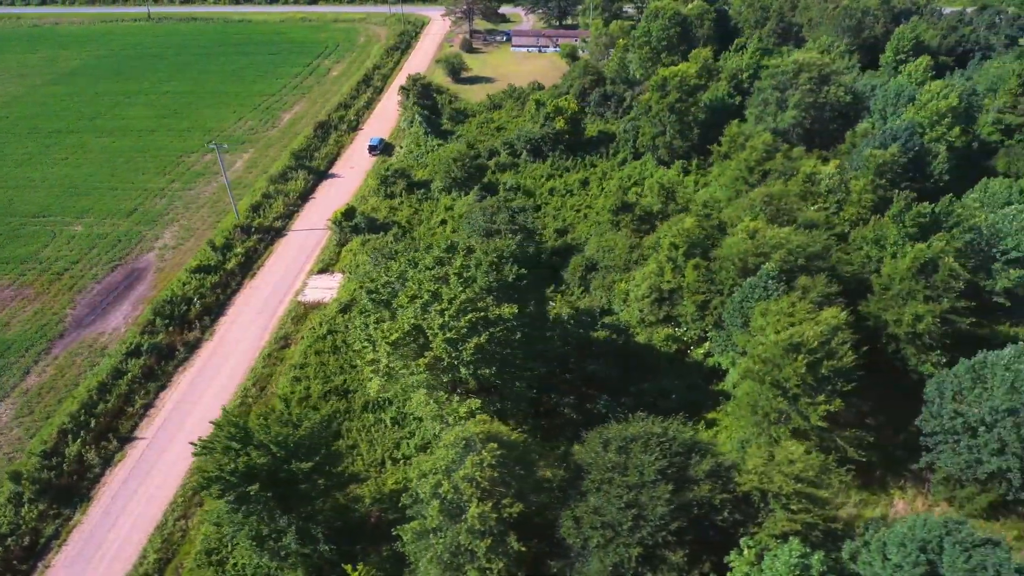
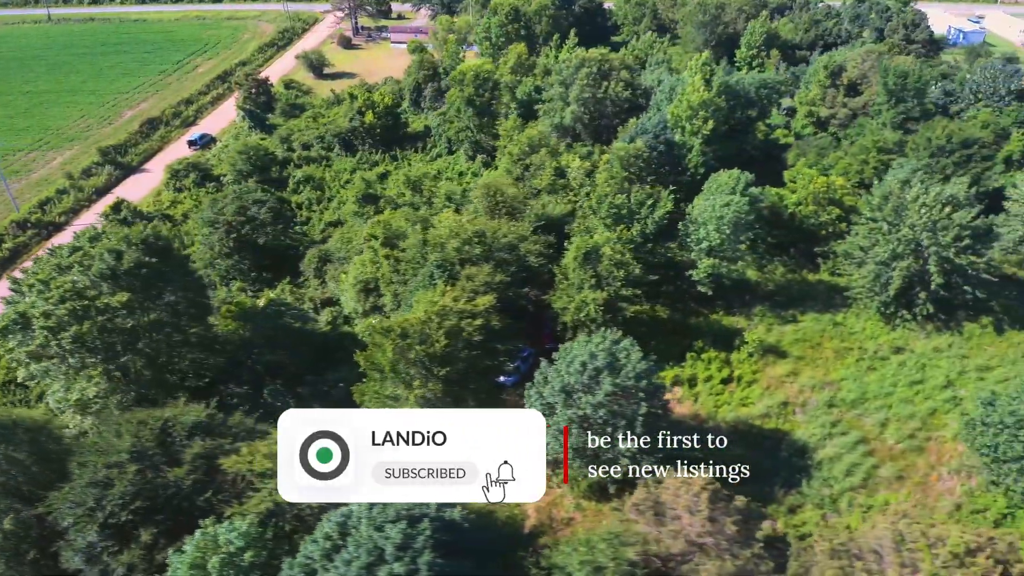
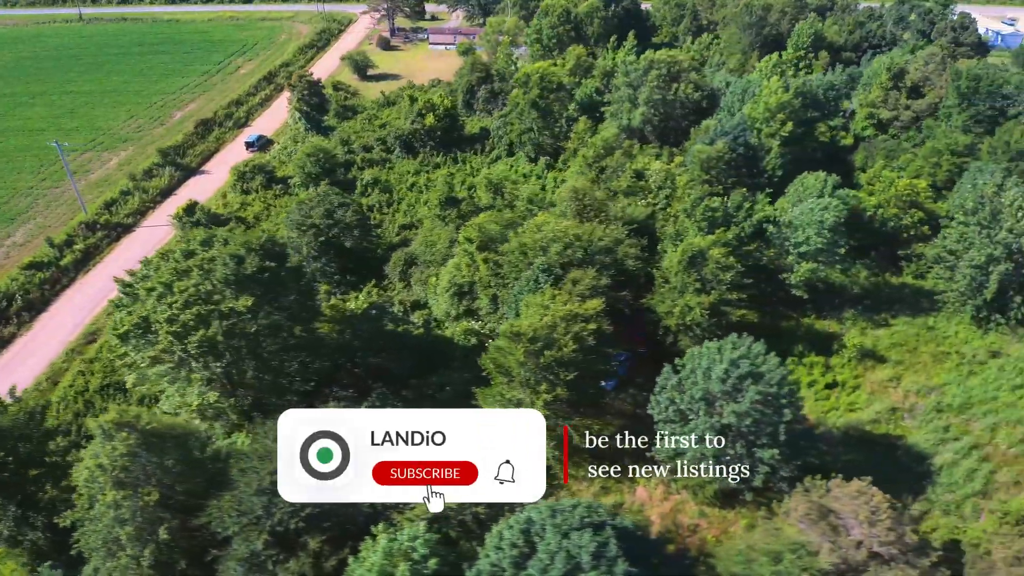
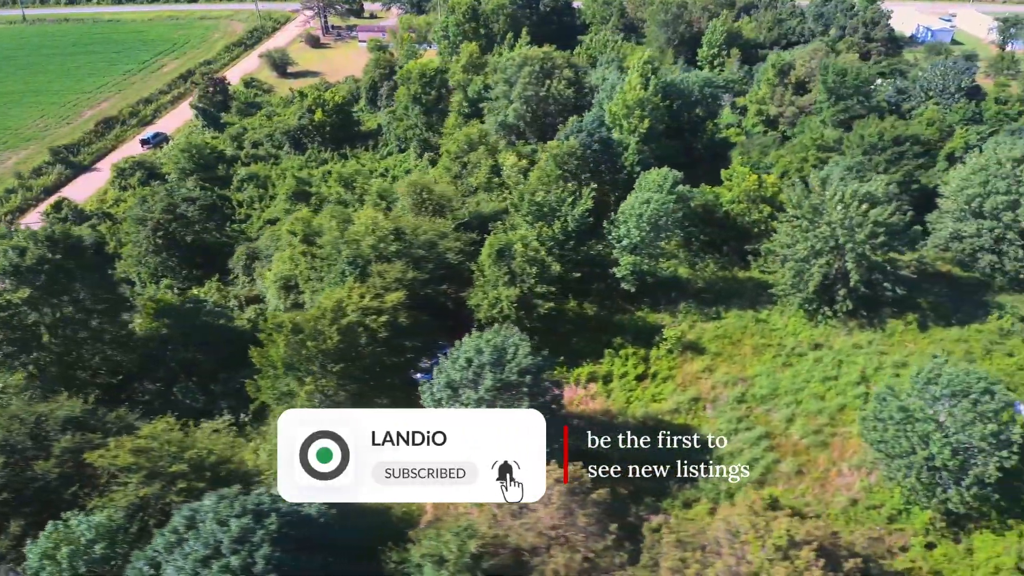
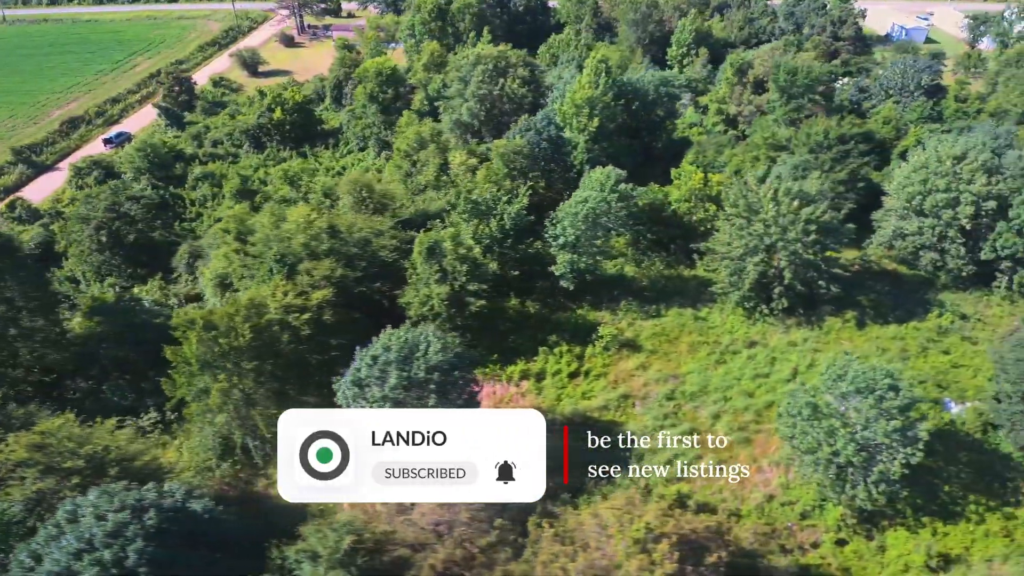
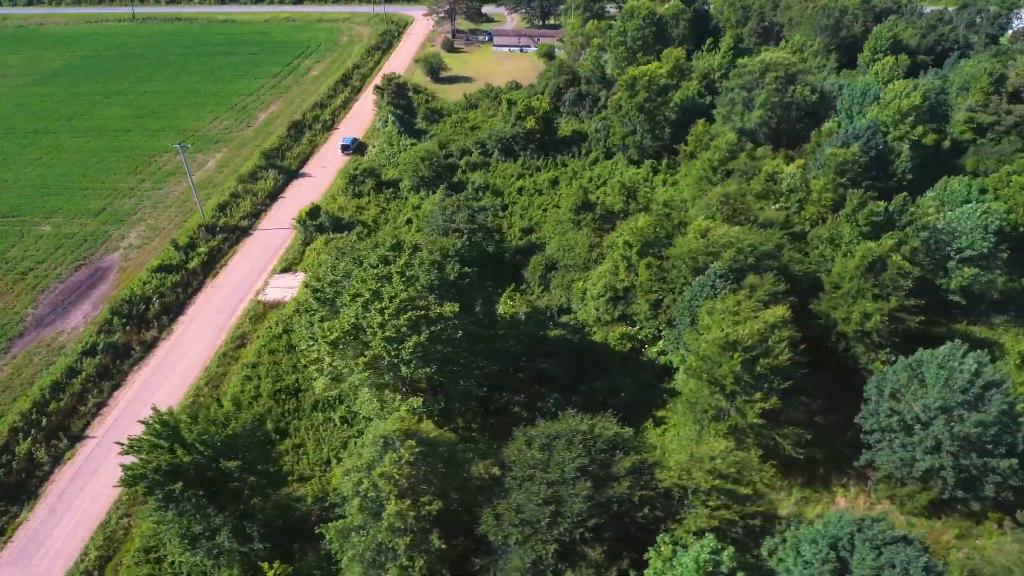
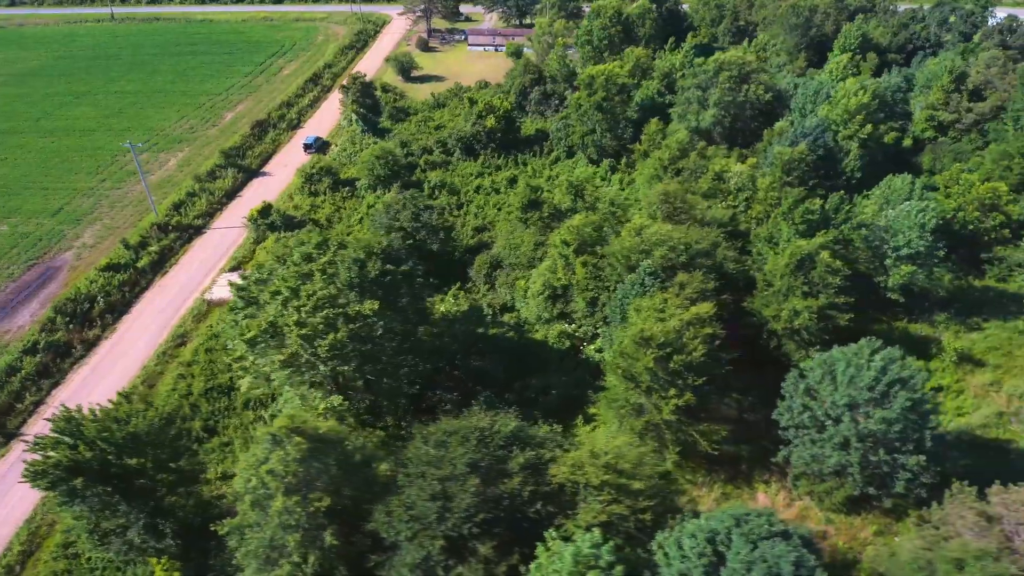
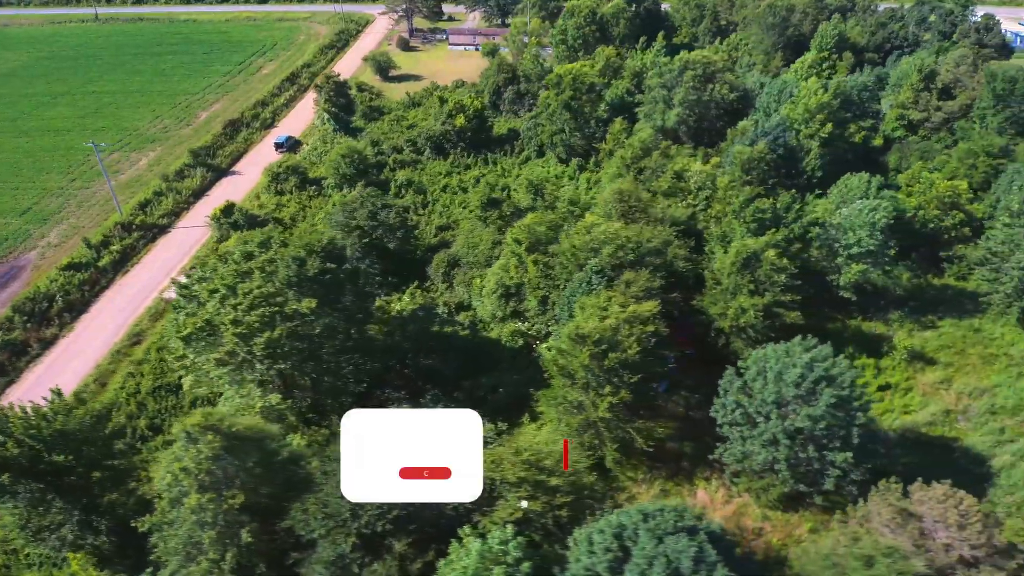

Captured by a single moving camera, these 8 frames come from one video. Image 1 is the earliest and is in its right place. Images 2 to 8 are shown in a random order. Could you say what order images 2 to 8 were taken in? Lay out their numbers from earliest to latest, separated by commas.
6, 7, 8, 3, 2, 4, 5
